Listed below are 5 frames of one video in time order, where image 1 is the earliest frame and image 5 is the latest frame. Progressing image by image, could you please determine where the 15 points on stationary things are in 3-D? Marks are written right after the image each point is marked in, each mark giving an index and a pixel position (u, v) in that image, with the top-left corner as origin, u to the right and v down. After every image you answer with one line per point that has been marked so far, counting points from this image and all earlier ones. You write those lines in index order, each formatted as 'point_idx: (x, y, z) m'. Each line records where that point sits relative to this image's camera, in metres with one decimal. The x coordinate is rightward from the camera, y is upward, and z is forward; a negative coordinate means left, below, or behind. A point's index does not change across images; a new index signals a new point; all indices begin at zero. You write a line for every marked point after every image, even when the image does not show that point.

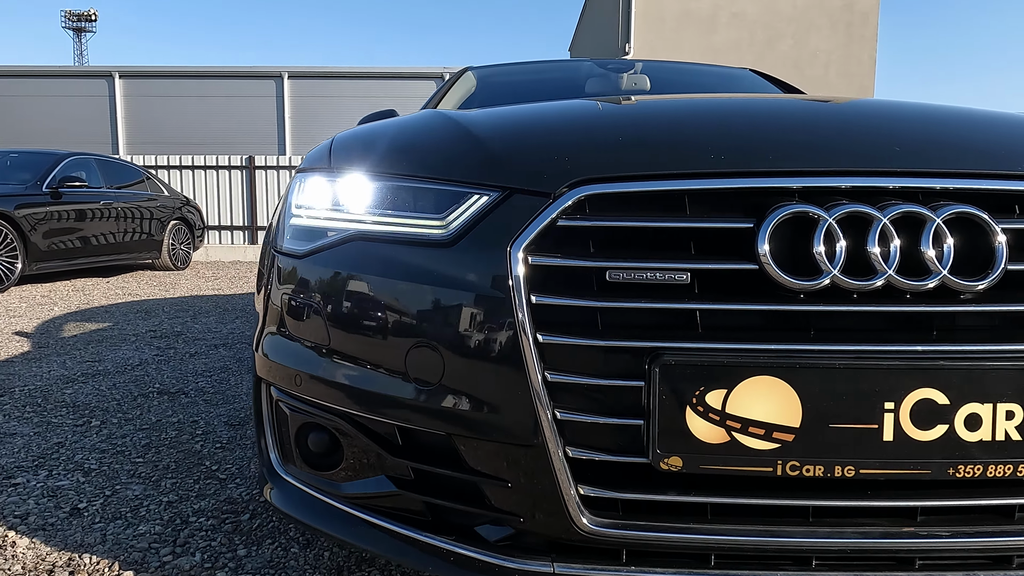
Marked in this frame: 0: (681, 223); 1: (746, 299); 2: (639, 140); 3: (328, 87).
0: (+0.2, +0.1, +0.9) m
1: (+0.3, 0.0, +0.9) m
2: (+0.2, +0.2, +1.0) m
3: (-4.2, +4.5, +14.8) m
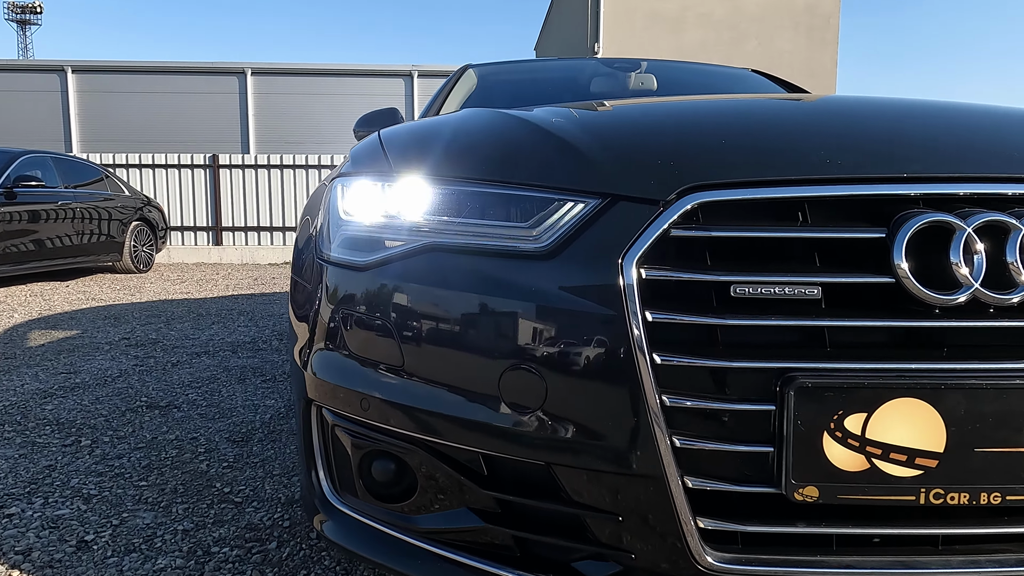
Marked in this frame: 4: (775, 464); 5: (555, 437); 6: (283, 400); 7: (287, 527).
0: (+0.4, +0.1, +0.9) m
1: (+0.5, 0.0, +0.8) m
2: (+0.4, +0.2, +0.9) m
3: (-4.8, +4.4, +14.5) m
4: (+0.4, -0.2, +0.9) m
5: (+0.1, -0.2, +0.9) m
6: (-1.0, -0.5, +2.8) m
7: (-0.5, -0.6, +1.6) m
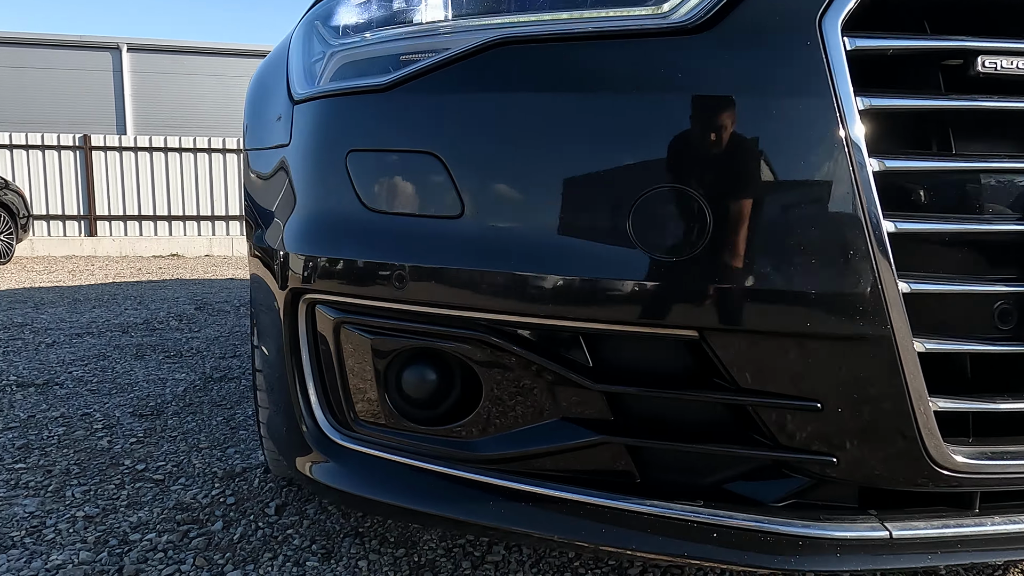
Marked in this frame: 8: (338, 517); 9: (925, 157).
0: (+0.5, +0.3, +0.6) m
1: (+0.6, +0.2, +0.6) m
2: (+0.5, +0.4, +0.7) m
3: (-6.8, +4.5, +13.3) m
4: (+0.5, 0.0, +0.6) m
5: (+0.2, 0.0, +0.6) m
6: (-1.1, -0.3, +2.3) m
7: (-0.5, -0.4, +1.2) m
8: (-0.3, -0.4, +1.2) m
9: (+0.4, +0.1, +0.6) m
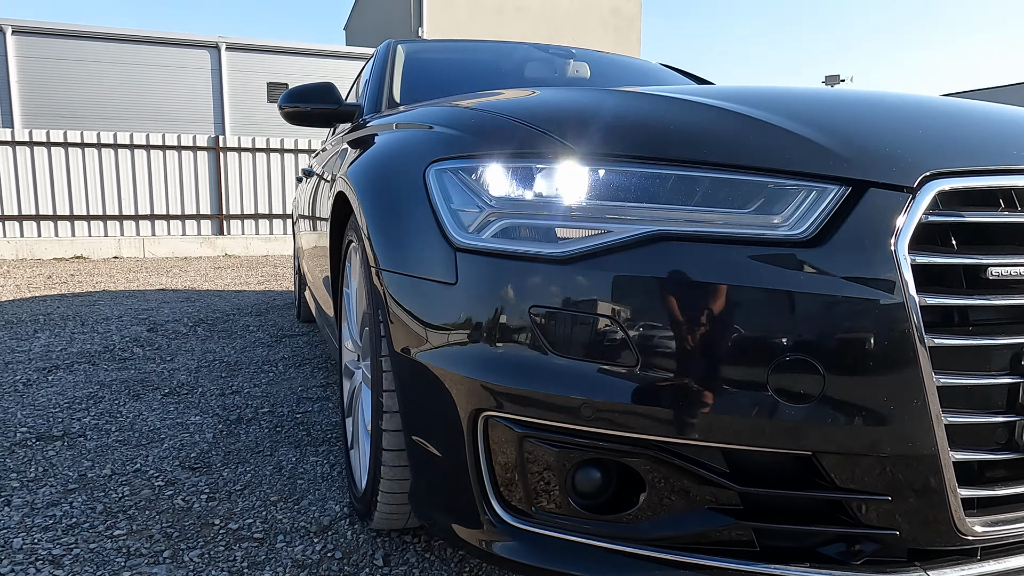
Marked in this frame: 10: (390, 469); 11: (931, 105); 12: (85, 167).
0: (+0.7, +0.1, +0.9) m
1: (+0.8, 0.0, +0.9) m
2: (+0.7, +0.2, +1.0) m
3: (-8.3, +4.5, +12.4) m
4: (+0.7, -0.2, +0.9) m
5: (+0.4, -0.2, +0.9) m
6: (-1.1, -0.5, +2.4) m
7: (-0.4, -0.6, +1.4) m
8: (-0.1, -0.6, +1.4) m
9: (+0.6, -0.1, +0.9) m
10: (-0.2, -0.4, +1.3) m
11: (+0.8, +0.3, +1.3) m
12: (-6.9, +2.0, +10.7) m
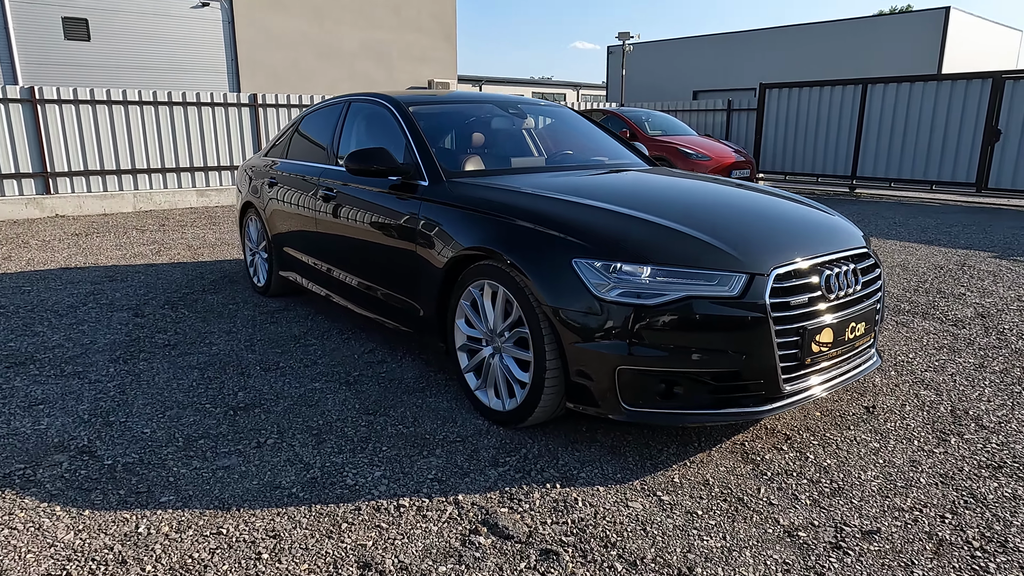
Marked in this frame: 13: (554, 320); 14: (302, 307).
0: (+1.1, 0.0, +2.6) m
1: (+1.2, -0.1, +2.7) m
2: (+1.1, +0.2, +2.7) m
3: (-11.0, +4.9, +10.3) m
4: (+1.2, -0.3, +2.7) m
5: (+0.9, -0.3, +2.5) m
6: (-1.0, -0.5, +3.6) m
7: (0.0, -0.7, +2.8) m
8: (+0.2, -0.6, +2.9) m
9: (+1.0, -0.1, +2.6) m
10: (+0.1, -0.4, +2.8) m
11: (+1.1, +0.3, +3.0) m
12: (-9.1, +2.3, +9.4) m
13: (+0.2, -0.1, +2.7) m
14: (-1.6, -0.1, +5.2) m
